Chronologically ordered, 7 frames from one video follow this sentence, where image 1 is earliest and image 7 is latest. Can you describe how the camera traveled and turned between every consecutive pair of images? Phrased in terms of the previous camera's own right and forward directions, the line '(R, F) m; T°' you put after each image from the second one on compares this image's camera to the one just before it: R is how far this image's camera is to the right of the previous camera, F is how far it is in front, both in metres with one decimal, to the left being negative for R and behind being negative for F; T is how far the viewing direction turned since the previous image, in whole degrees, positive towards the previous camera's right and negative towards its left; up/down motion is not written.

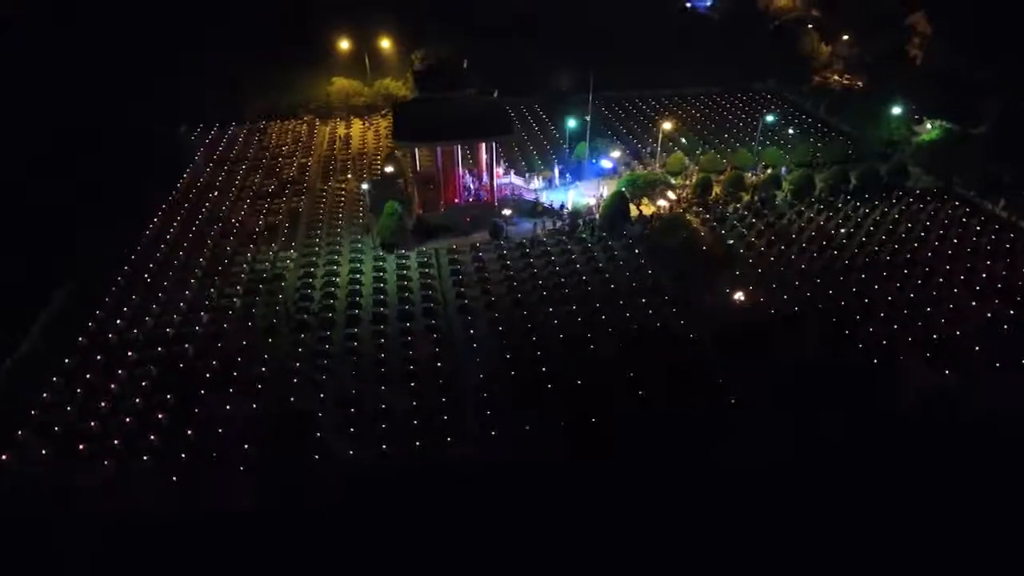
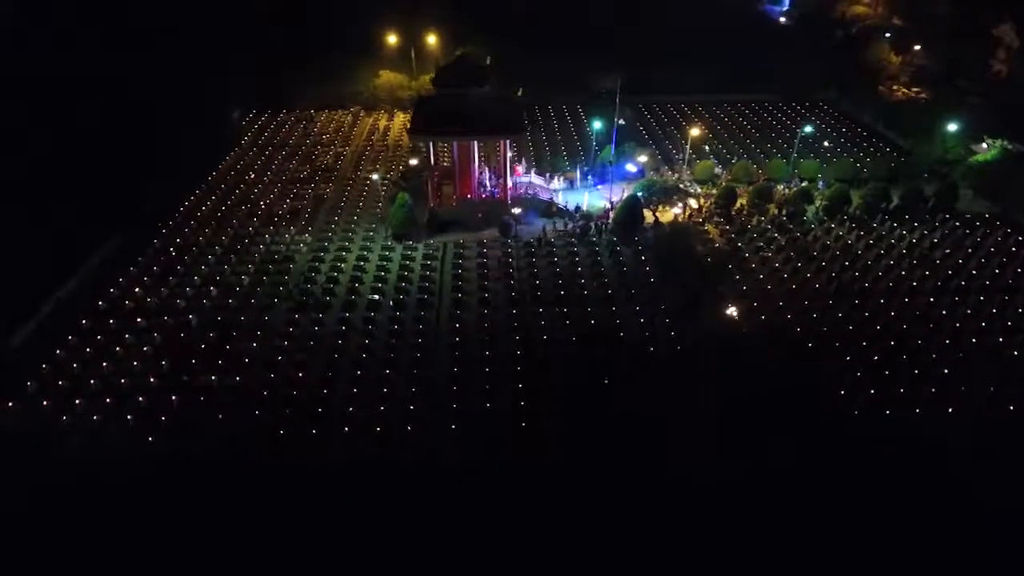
(+1.8, 0.0) m; -7°
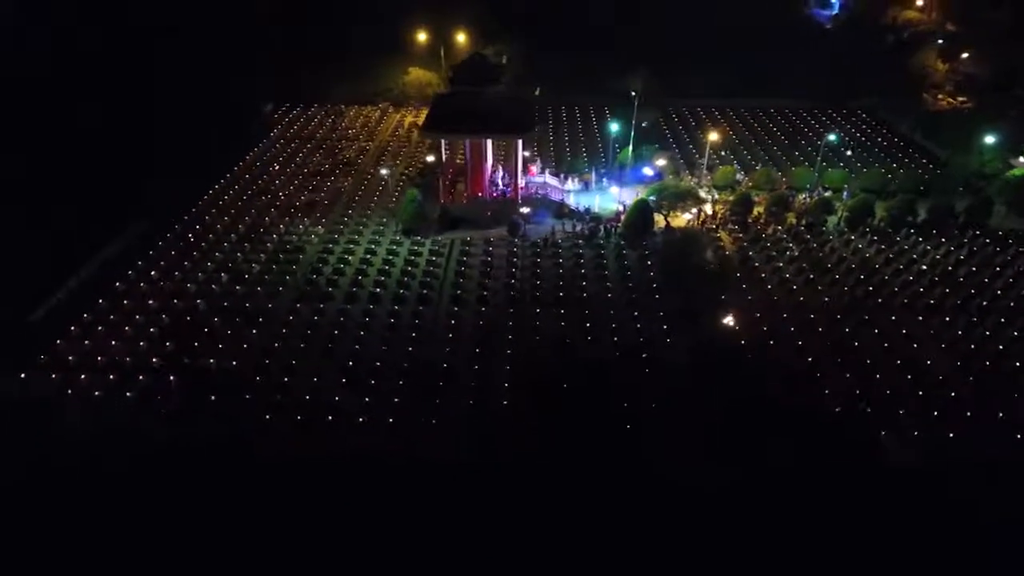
(+1.1, 0.0) m; -4°
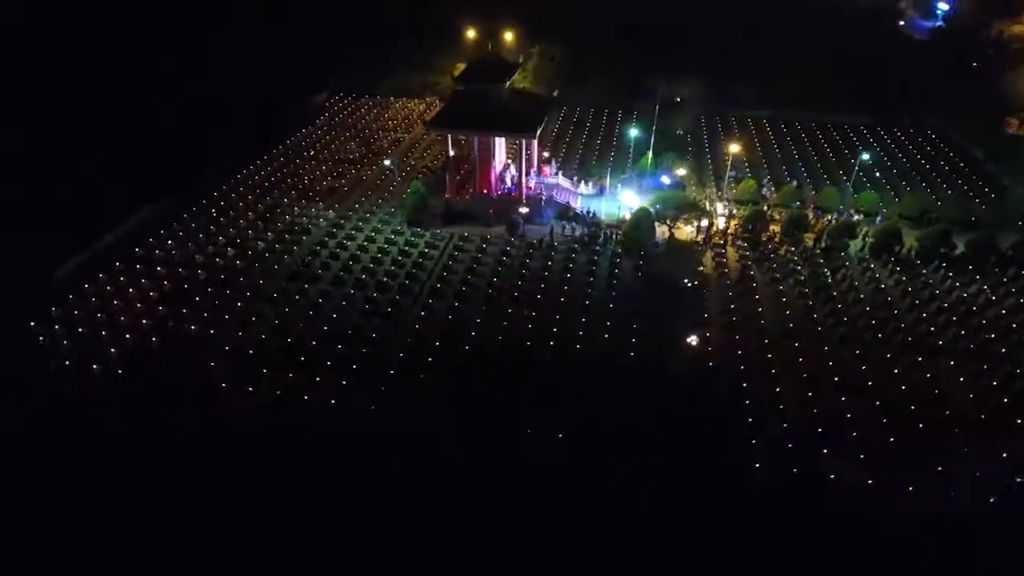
(+2.6, +0.2) m; -9°
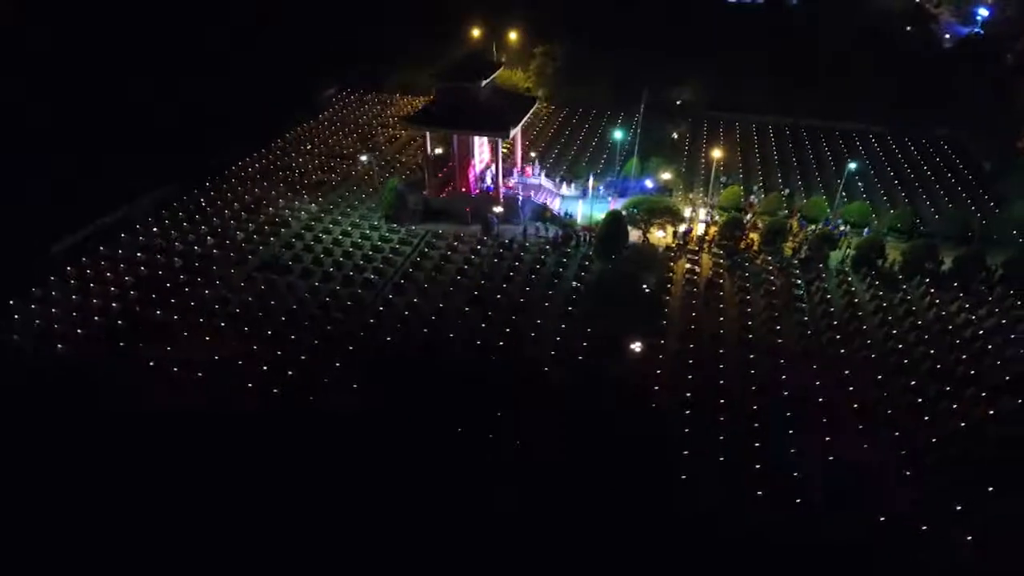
(+1.8, +0.1) m; -4°
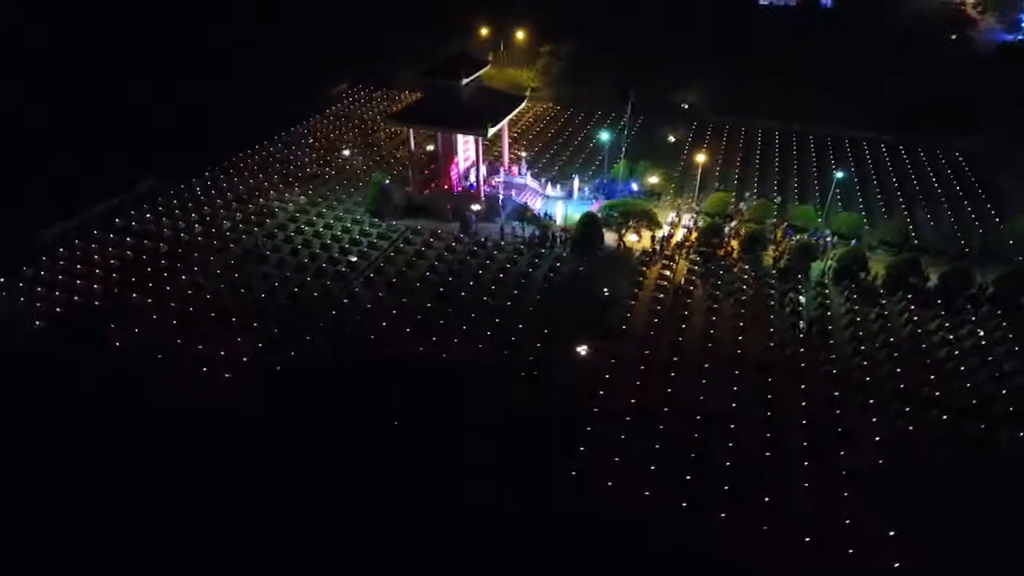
(+1.7, +0.1) m; -4°
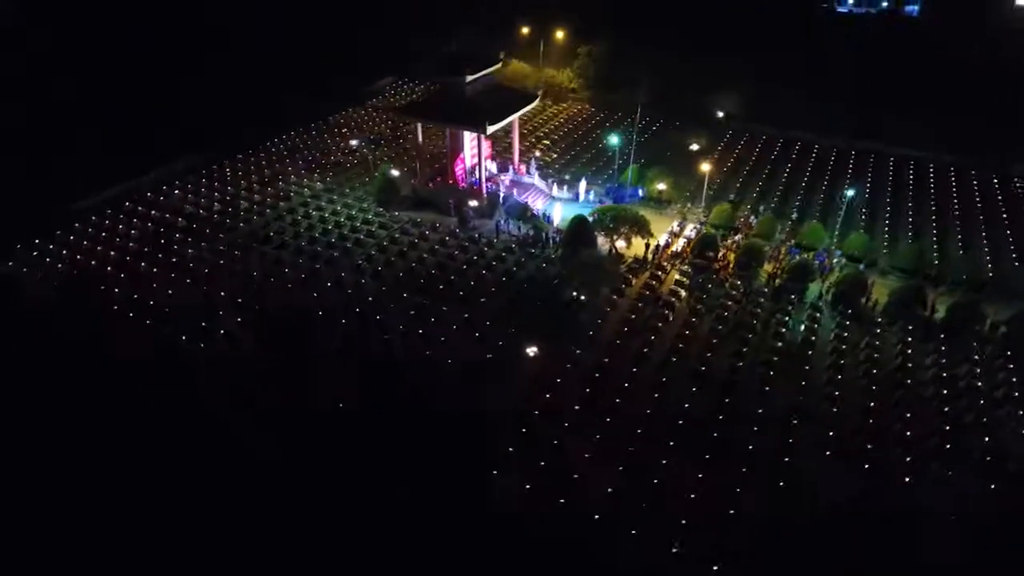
(+2.2, +0.3) m; -8°
